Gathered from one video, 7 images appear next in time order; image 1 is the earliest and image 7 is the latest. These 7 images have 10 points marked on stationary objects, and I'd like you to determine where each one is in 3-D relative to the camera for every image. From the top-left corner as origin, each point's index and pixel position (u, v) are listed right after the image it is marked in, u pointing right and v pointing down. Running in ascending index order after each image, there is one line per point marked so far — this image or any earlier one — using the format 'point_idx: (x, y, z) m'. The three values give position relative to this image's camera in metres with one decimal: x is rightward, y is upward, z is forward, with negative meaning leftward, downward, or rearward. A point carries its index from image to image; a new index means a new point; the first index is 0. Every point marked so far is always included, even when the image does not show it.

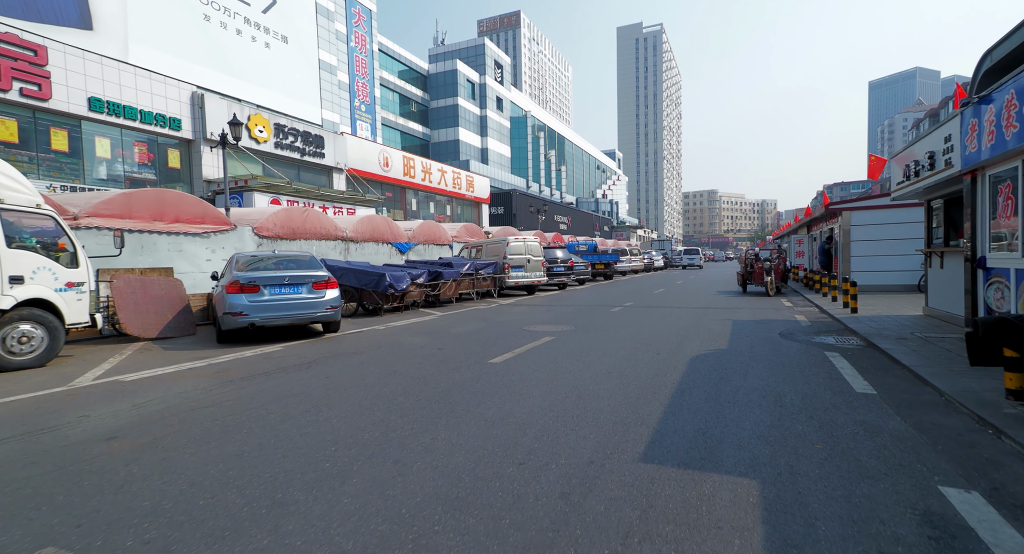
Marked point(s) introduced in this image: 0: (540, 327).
0: (+0.6, -1.0, +10.8) m
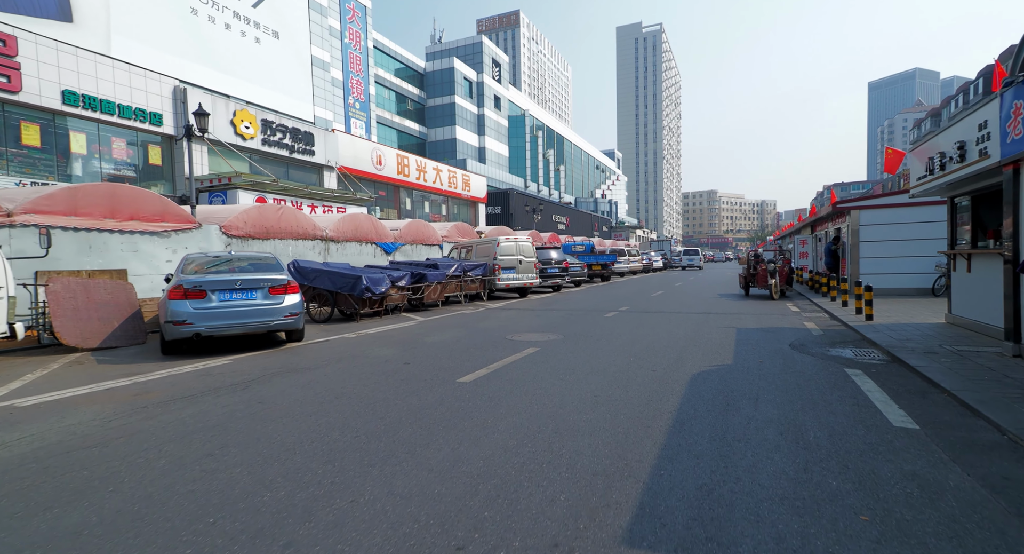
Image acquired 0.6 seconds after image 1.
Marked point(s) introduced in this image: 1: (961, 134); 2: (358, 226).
0: (+0.2, -1.0, +9.8) m
1: (+6.6, +2.1, +8.2) m
2: (-5.1, +1.7, +18.1) m
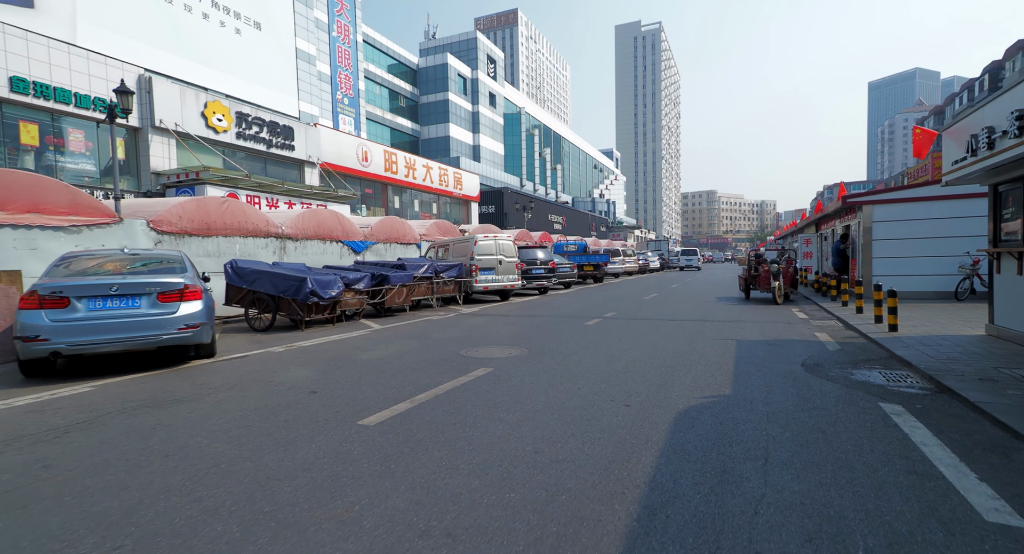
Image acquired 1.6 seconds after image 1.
0: (-0.4, -1.1, +8.2) m
1: (+6.0, +2.1, +6.6) m
2: (-5.7, +1.6, +16.5) m
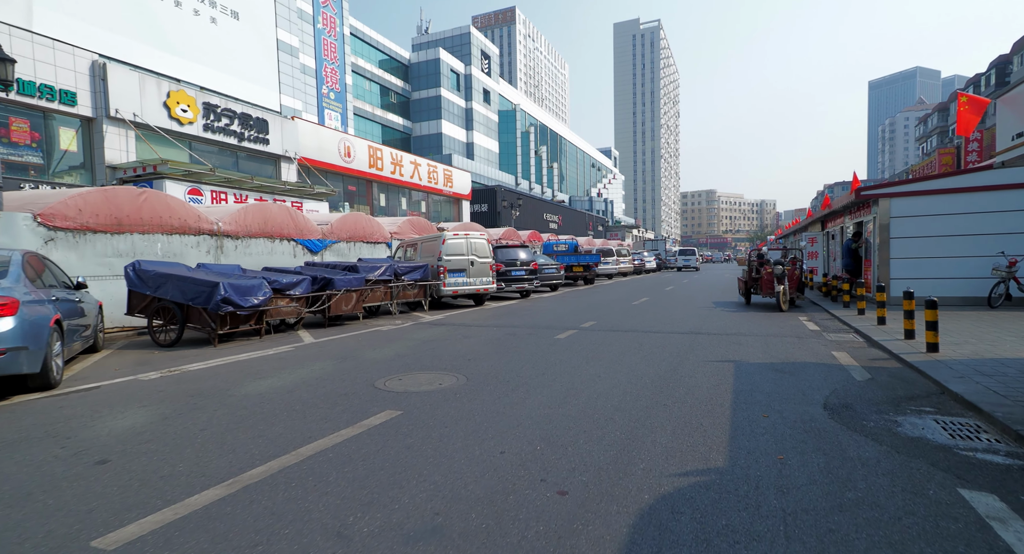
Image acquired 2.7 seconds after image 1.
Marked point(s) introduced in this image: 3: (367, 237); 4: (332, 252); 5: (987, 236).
0: (-1.2, -1.2, +6.4) m
1: (+5.2, +2.0, +4.7) m
2: (-6.5, +1.6, +14.7) m
3: (-4.9, +1.3, +18.5) m
4: (-5.6, +0.8, +17.1) m
5: (+11.3, +1.0, +13.1) m
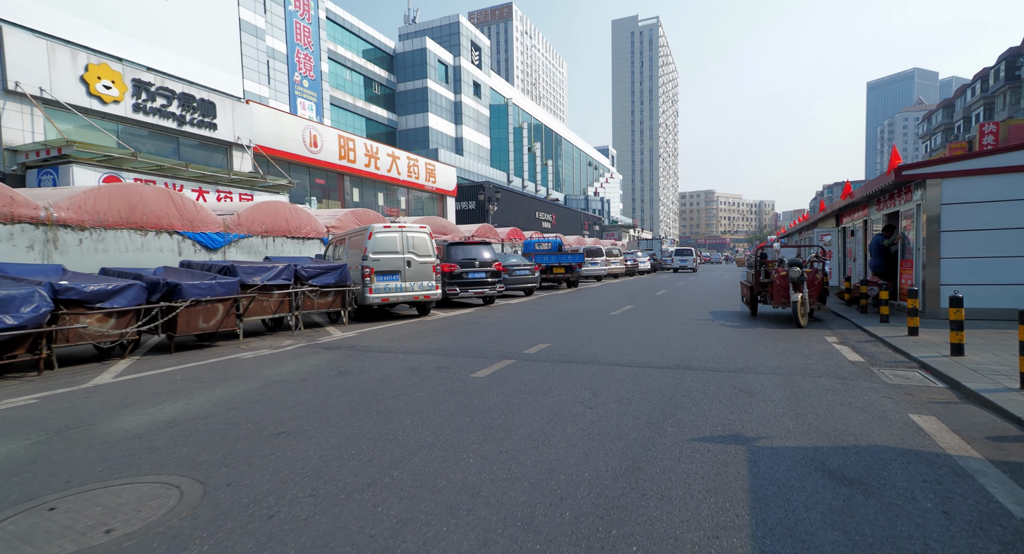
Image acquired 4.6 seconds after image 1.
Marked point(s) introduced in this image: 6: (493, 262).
0: (-2.4, -1.2, +3.1) m
1: (+4.0, +1.9, +1.4) m
2: (-7.7, +1.5, +11.4) m
3: (-6.1, +1.2, +15.3) m
4: (-6.8, +0.7, +13.8) m
5: (+10.0, +0.8, +9.9) m
6: (-0.5, +0.5, +16.6) m
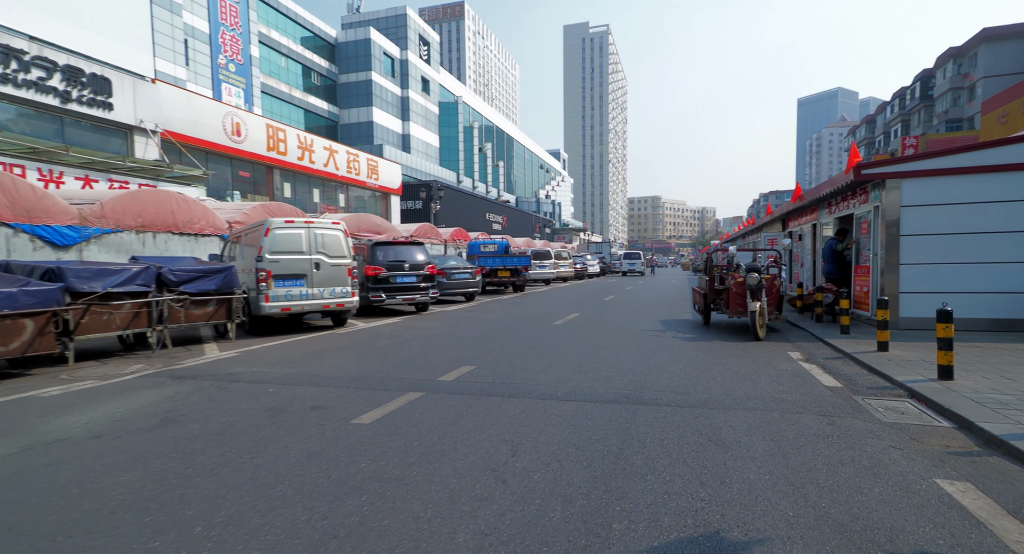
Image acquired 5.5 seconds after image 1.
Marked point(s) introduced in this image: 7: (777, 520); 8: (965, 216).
0: (-3.0, -1.3, +1.1) m
1: (+3.5, +1.8, +0.1) m
2: (-9.0, +1.4, +9.0) m
3: (-7.7, +1.2, +12.9) m
4: (-8.3, +0.6, +11.5) m
5: (+8.8, +0.7, +9.0) m
6: (-2.3, +0.4, +14.8) m
7: (+1.6, -1.3, +3.4) m
8: (+8.5, +1.1, +10.2) m
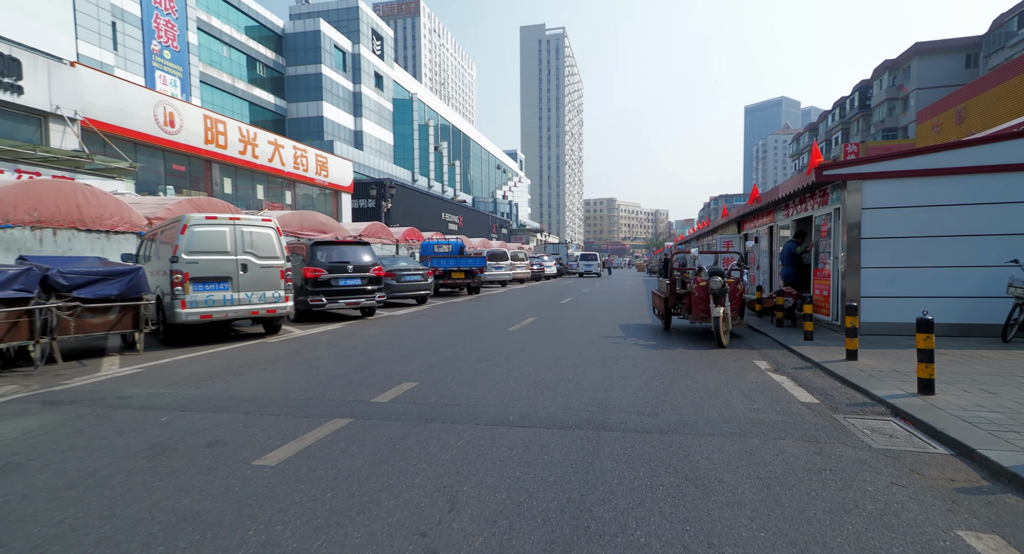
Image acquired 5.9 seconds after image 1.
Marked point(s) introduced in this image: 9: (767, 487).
0: (-3.1, -1.4, 0.0) m
1: (+3.5, +1.7, -0.5) m
2: (-9.7, +1.4, +7.4) m
3: (-8.7, +1.1, +11.5) m
4: (-9.2, +0.6, +9.9) m
5: (+8.0, +0.6, +8.8) m
6: (-3.5, +0.3, +13.7) m
7: (+1.3, -1.3, +2.7) m
8: (+7.7, +1.0, +9.9) m
9: (+1.9, -1.4, +4.0) m
